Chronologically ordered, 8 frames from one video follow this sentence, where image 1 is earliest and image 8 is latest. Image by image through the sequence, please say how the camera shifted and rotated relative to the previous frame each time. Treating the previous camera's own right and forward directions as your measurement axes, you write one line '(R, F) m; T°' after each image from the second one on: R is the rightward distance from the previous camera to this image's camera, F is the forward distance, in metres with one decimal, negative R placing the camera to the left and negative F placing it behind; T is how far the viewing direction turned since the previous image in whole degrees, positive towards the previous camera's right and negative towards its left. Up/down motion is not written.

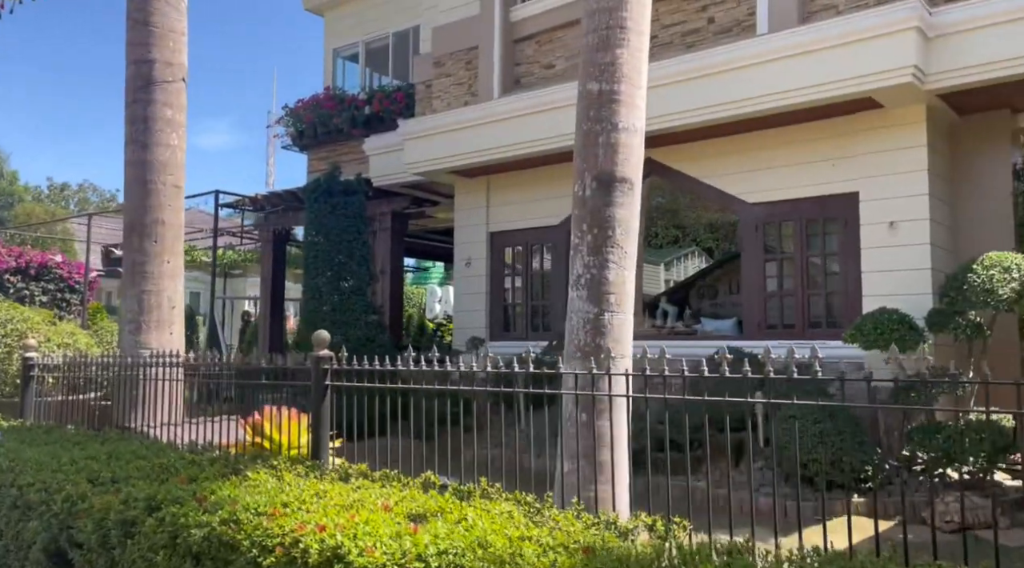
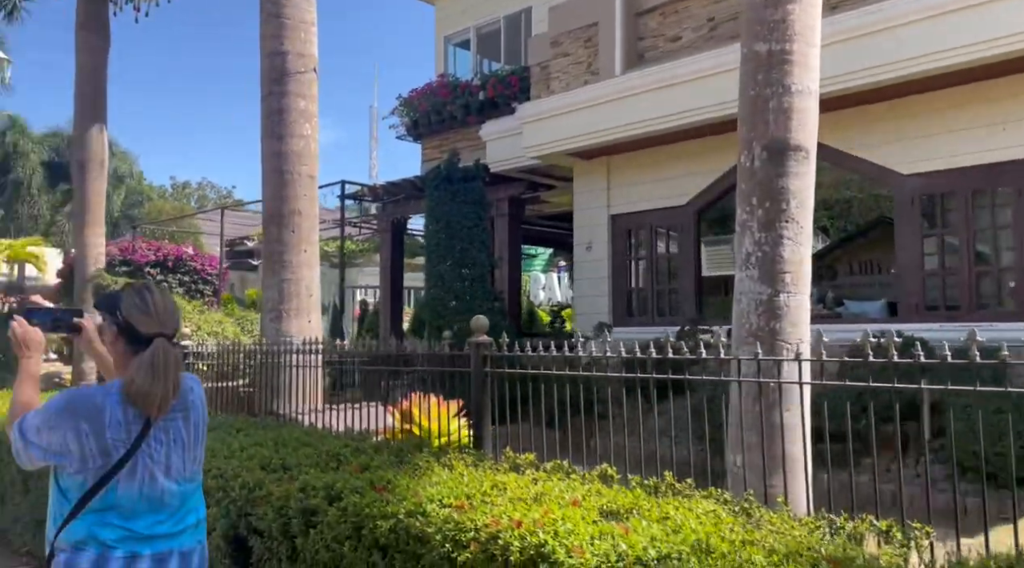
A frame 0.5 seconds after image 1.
(-0.3, +0.2) m; -7°
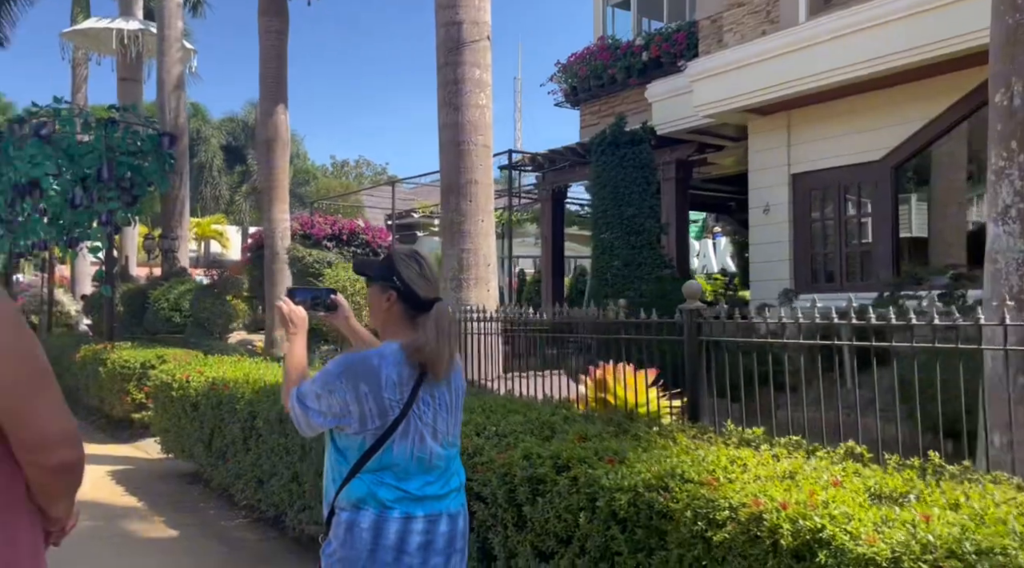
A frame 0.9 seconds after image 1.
(-0.3, +0.1) m; -11°
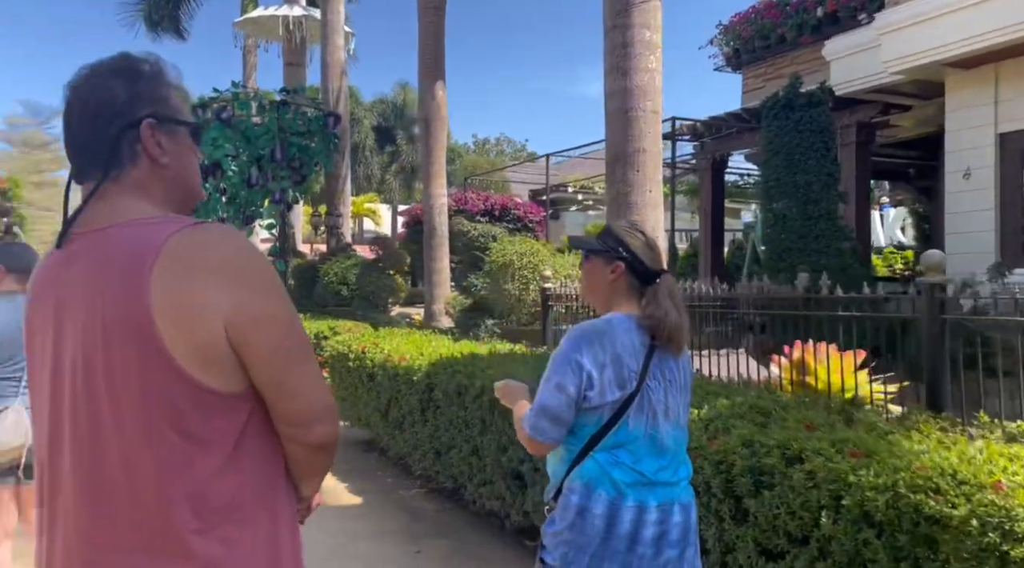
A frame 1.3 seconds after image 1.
(-0.2, +0.2) m; -10°
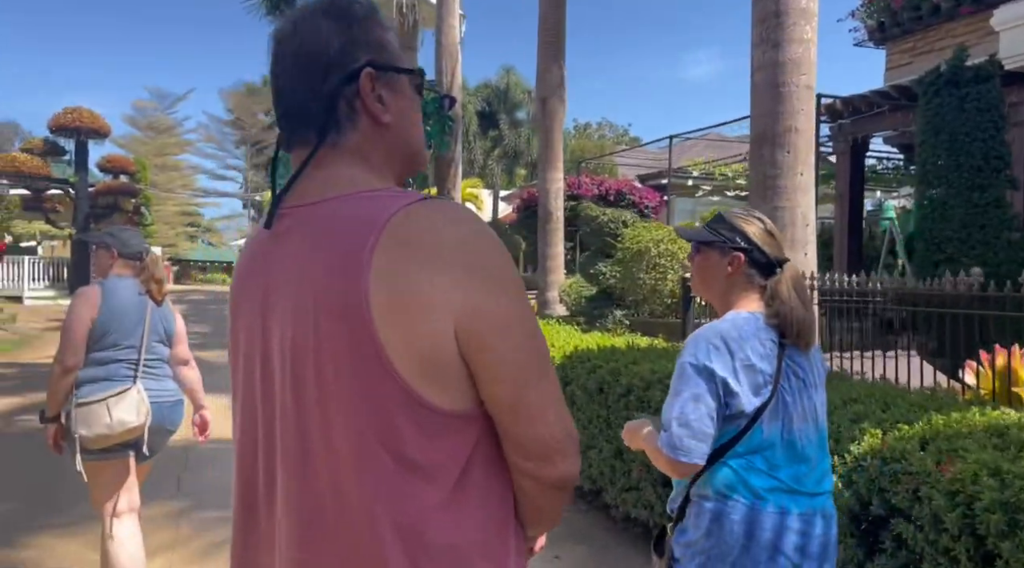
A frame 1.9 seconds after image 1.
(-0.3, +0.3) m; -7°
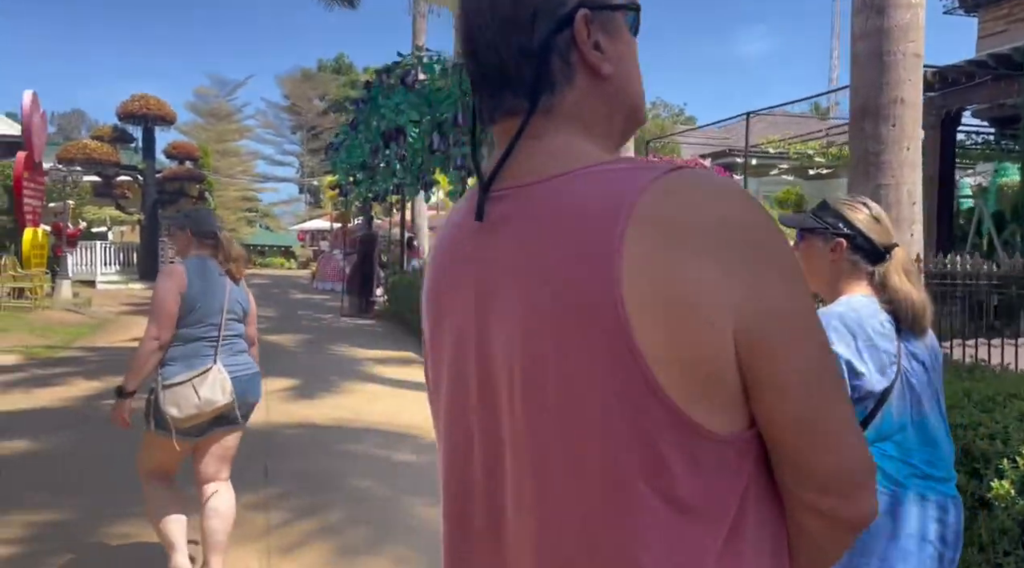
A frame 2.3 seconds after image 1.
(-0.2, +0.2) m; -4°
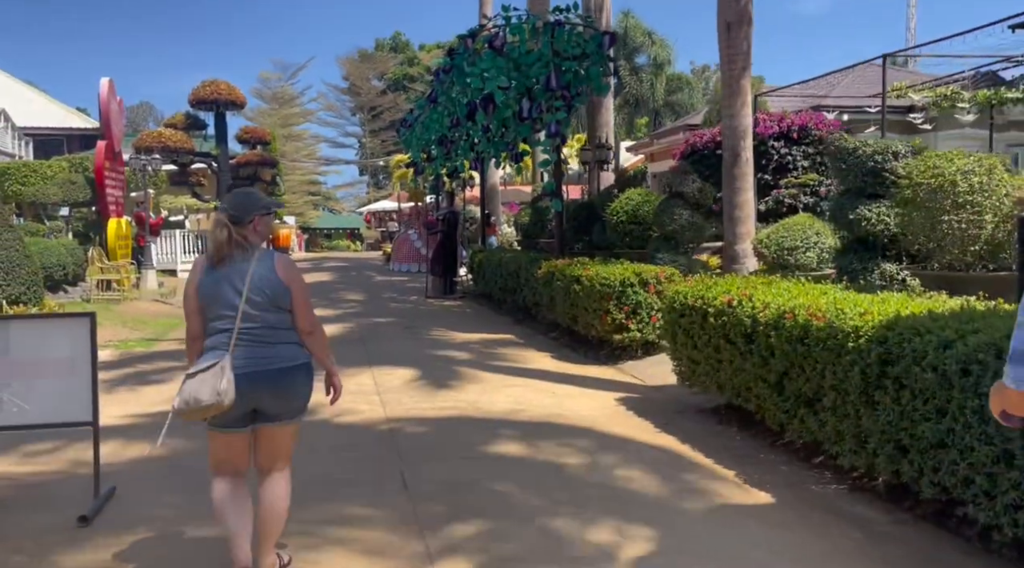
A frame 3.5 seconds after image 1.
(-0.7, +0.8) m; -4°
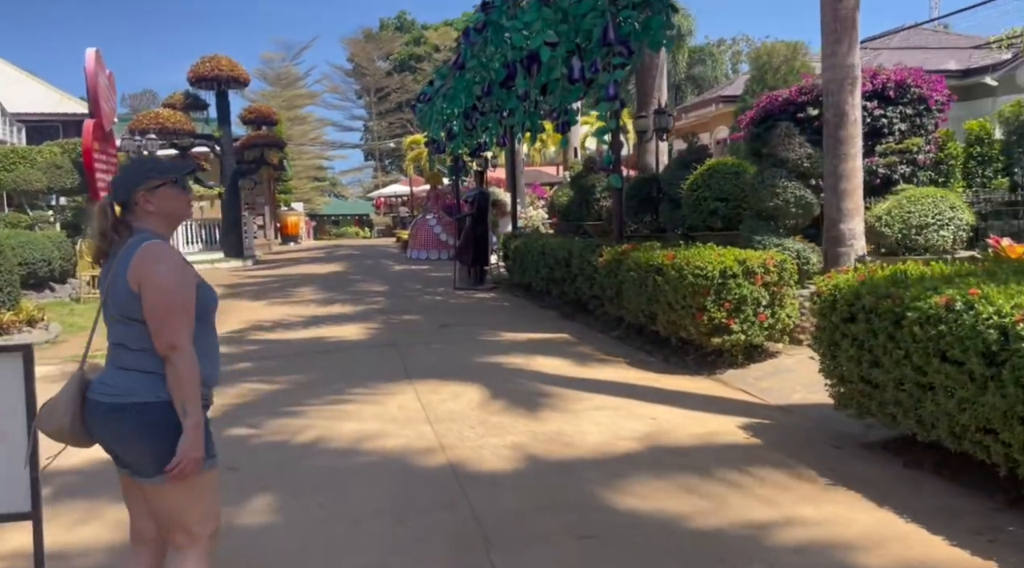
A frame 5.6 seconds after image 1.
(-0.6, +1.8) m; 0°
